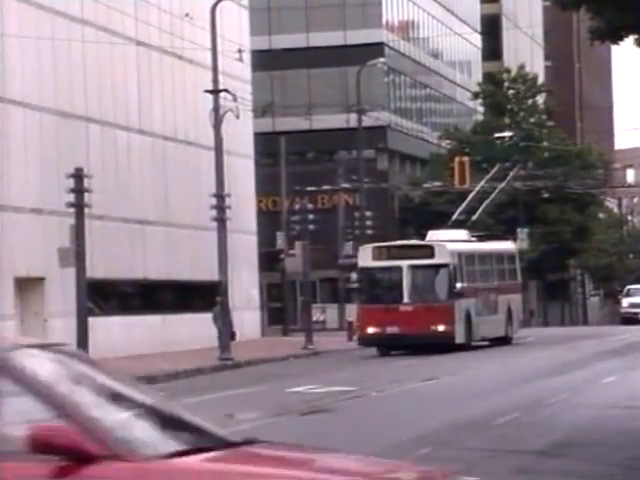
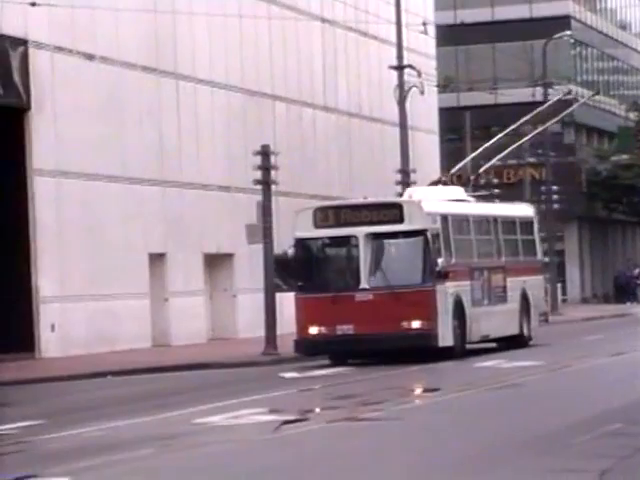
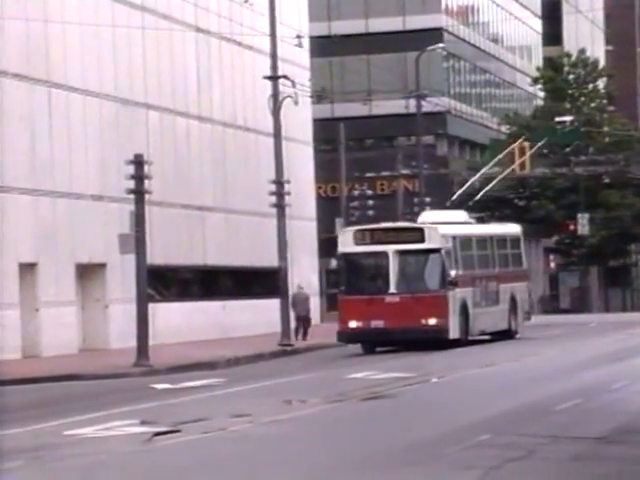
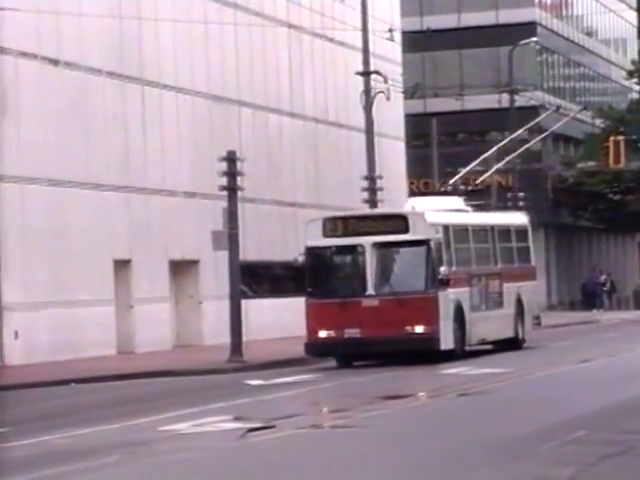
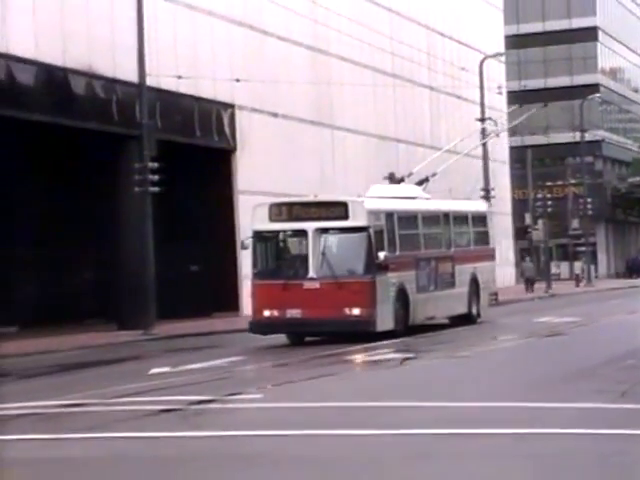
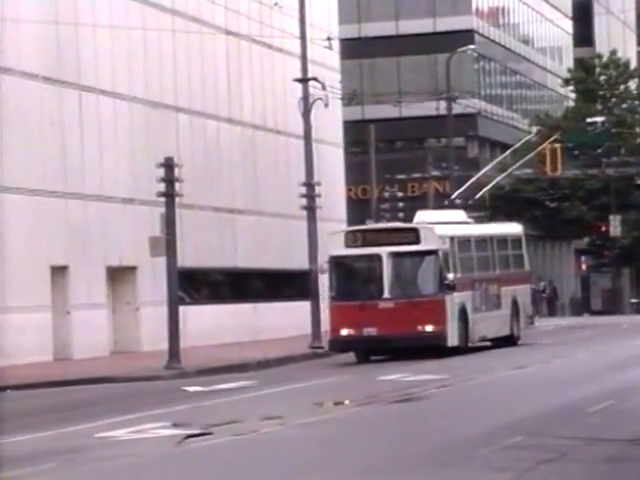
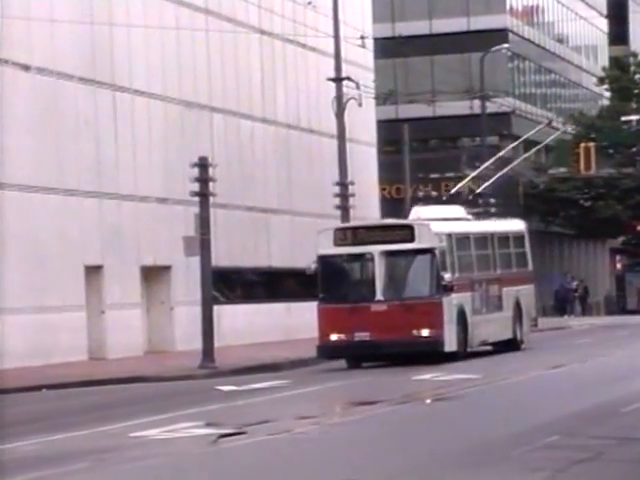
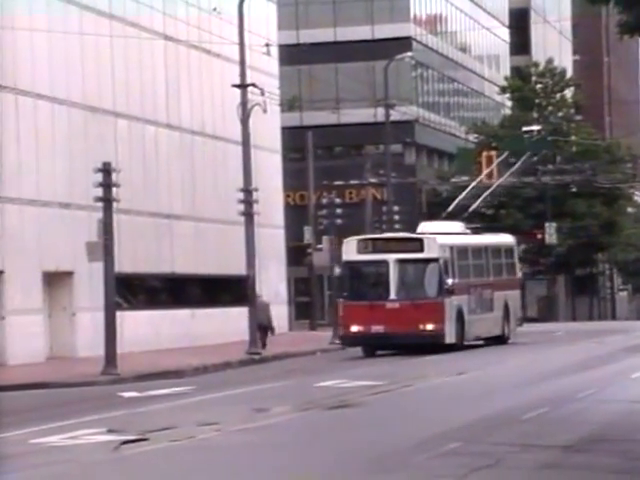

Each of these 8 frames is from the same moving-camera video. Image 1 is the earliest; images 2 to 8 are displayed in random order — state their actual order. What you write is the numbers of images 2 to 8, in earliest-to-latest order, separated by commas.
8, 3, 6, 7, 4, 2, 5
